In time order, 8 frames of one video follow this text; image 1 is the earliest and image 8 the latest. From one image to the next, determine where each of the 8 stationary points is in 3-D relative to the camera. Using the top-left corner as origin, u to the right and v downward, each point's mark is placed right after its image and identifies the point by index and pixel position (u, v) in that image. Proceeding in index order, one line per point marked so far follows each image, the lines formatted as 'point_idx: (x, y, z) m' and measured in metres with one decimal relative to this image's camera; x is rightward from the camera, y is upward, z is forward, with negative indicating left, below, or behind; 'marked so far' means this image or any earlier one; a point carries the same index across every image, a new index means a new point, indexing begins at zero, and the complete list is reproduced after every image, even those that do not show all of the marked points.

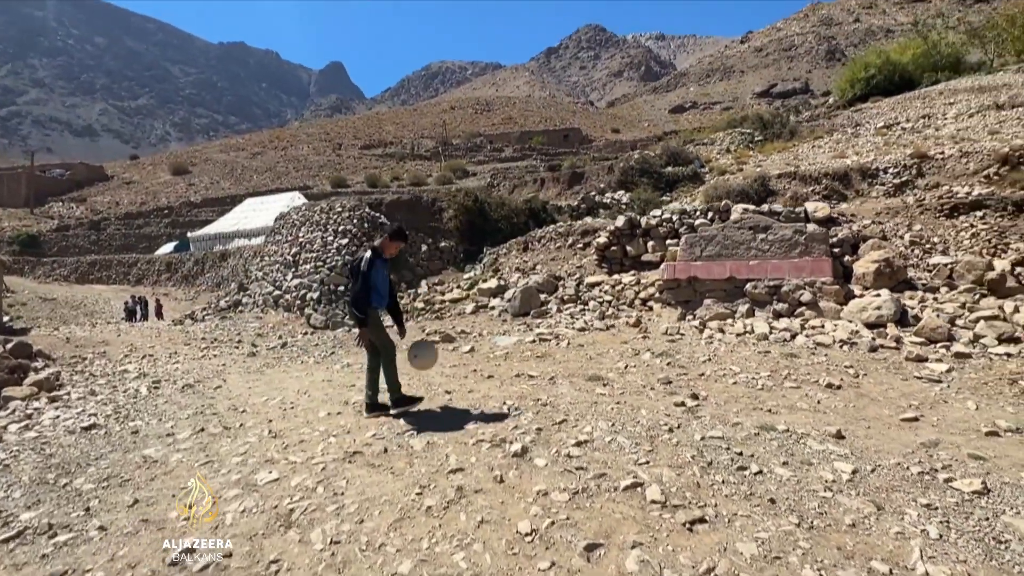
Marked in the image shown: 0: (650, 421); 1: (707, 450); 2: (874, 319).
0: (+1.0, -1.0, +3.9) m
1: (+1.3, -1.0, +3.4) m
2: (+4.1, -0.3, +6.0) m
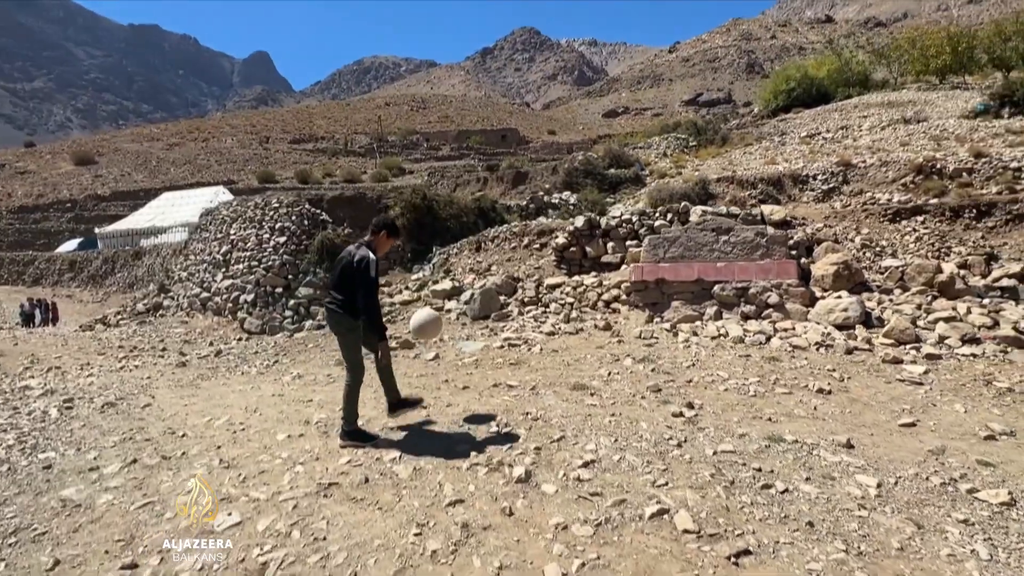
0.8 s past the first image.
0: (+1.0, -1.0, +3.7) m
1: (+1.3, -1.1, +3.2) m
2: (+3.7, -0.4, +6.1) m
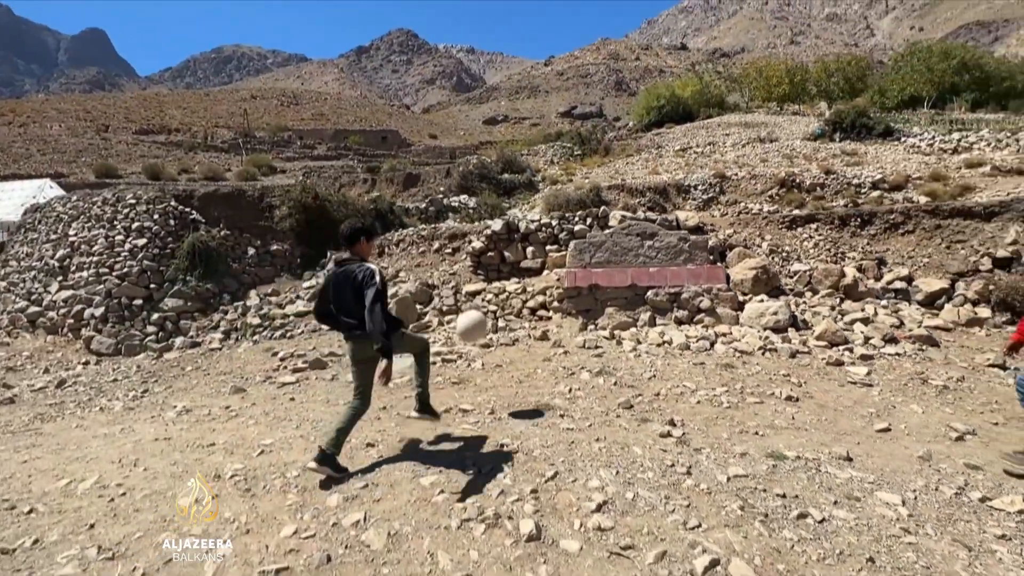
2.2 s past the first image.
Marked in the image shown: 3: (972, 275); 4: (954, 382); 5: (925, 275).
0: (+0.9, -1.1, +3.3) m
1: (+1.3, -1.1, +2.9) m
2: (+3.0, -0.4, +6.3) m
3: (+6.2, +0.2, +7.2) m
4: (+3.9, -0.8, +4.7) m
5: (+5.6, +0.2, +7.3) m
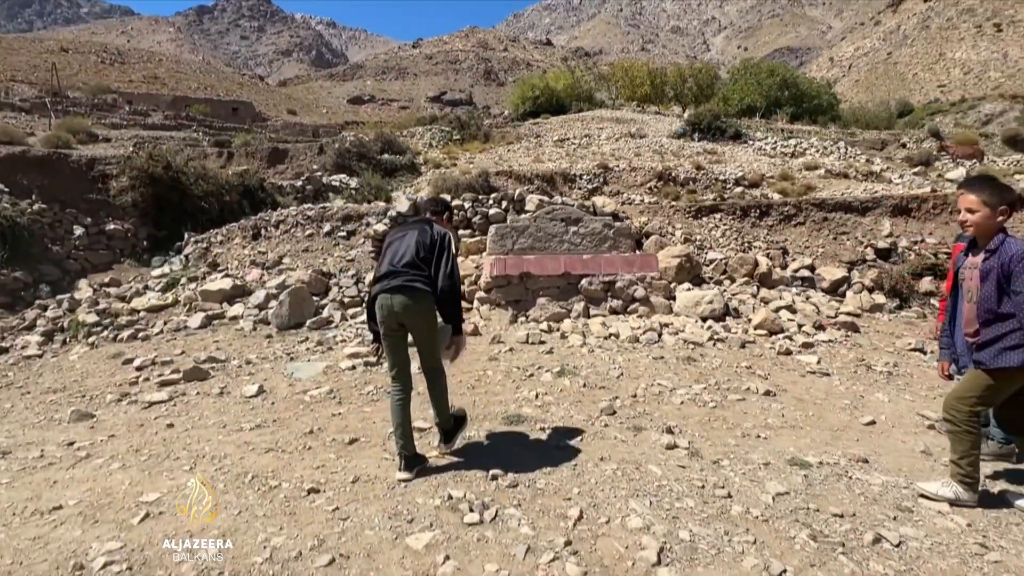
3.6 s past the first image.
0: (+0.9, -1.0, +2.7) m
1: (+1.4, -1.1, +2.5) m
2: (+2.3, -0.3, +6.2) m
3: (+5.1, +0.4, +7.9) m
4: (+3.4, -0.7, +4.9) m
5: (+4.5, +0.3, +7.8) m
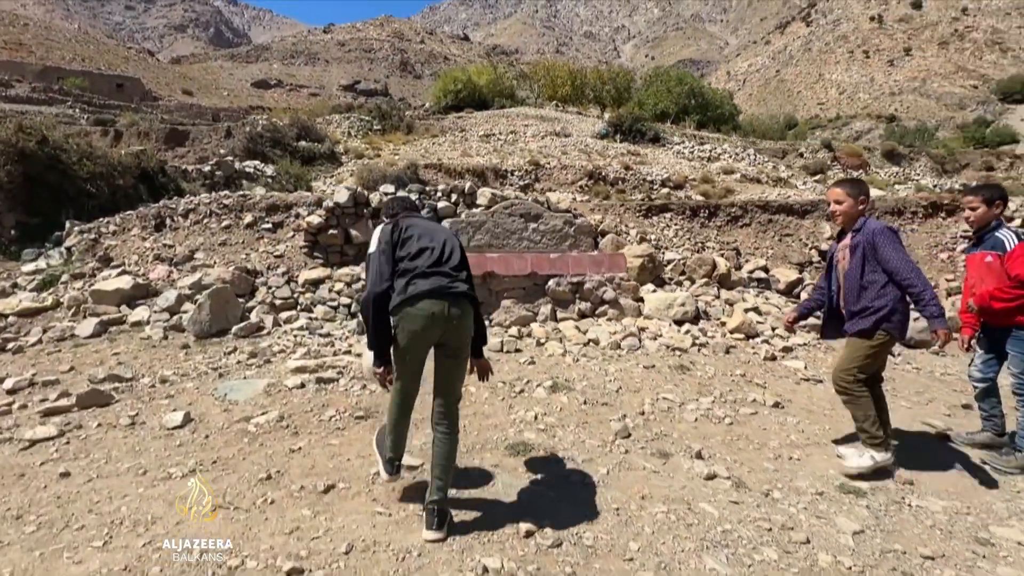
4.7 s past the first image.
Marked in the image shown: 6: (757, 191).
0: (+1.0, -1.0, +2.3) m
1: (+1.5, -1.1, +2.2) m
2: (+1.9, -0.3, +5.9) m
3: (+4.4, +0.3, +8.0) m
4: (+3.2, -0.7, +4.8) m
5: (+3.8, +0.3, +7.9) m
6: (+8.9, +3.5, +19.7) m
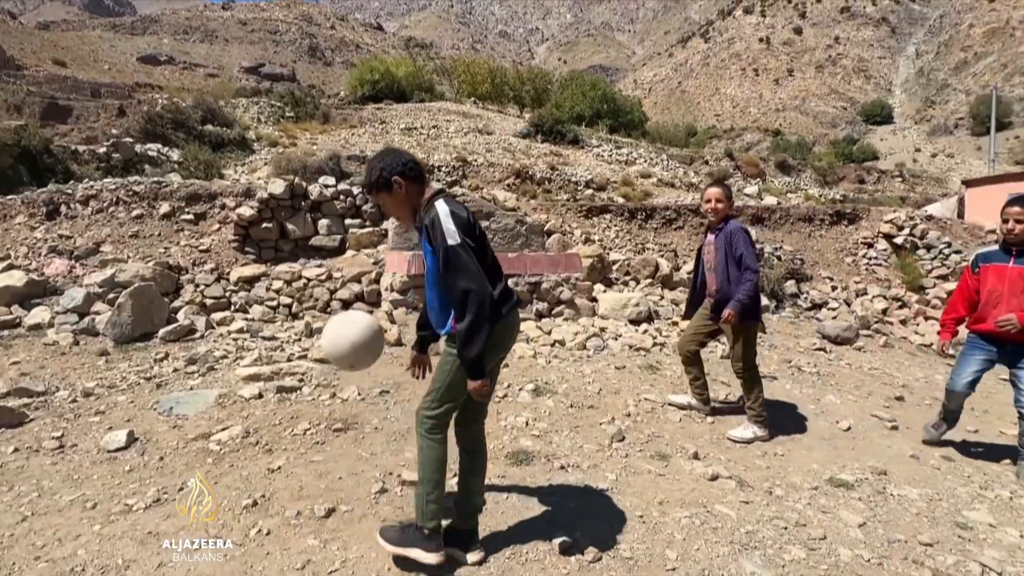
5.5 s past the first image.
0: (+1.2, -1.1, +2.4) m
1: (+1.7, -1.1, +2.3) m
2: (+1.4, -0.3, +6.1) m
3: (+3.6, +0.3, +8.5) m
4: (+2.9, -0.8, +5.2) m
5: (+3.0, +0.3, +8.3) m
6: (+6.2, +3.6, +20.7) m
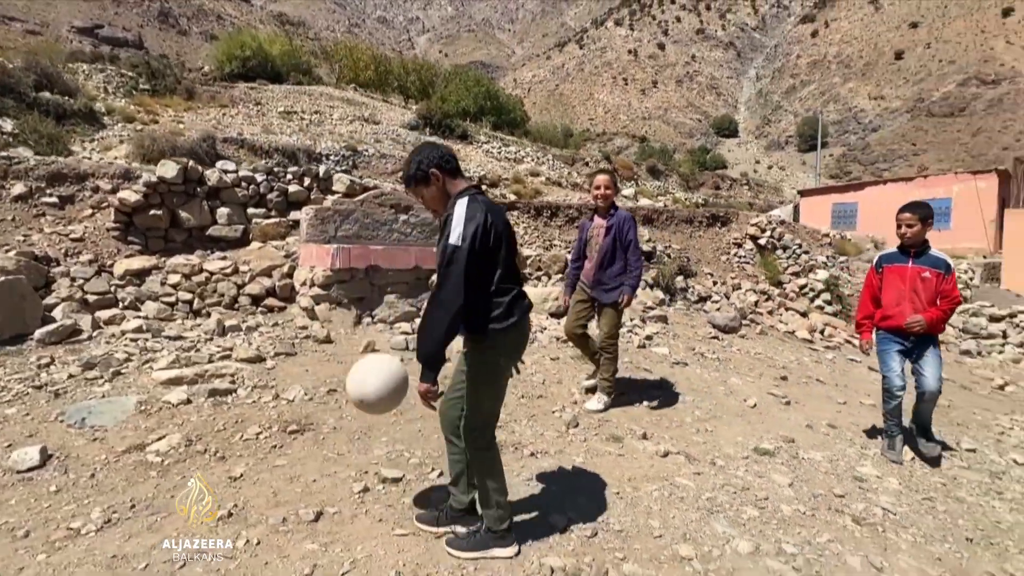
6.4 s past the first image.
0: (+1.1, -1.0, +2.7) m
1: (+1.6, -1.1, +2.8) m
2: (+0.5, -0.2, +6.4) m
3: (+2.1, +0.4, +9.2) m
4: (+2.2, -0.7, +5.9) m
5: (+1.6, +0.4, +8.9) m
6: (+2.0, +3.8, +21.7) m
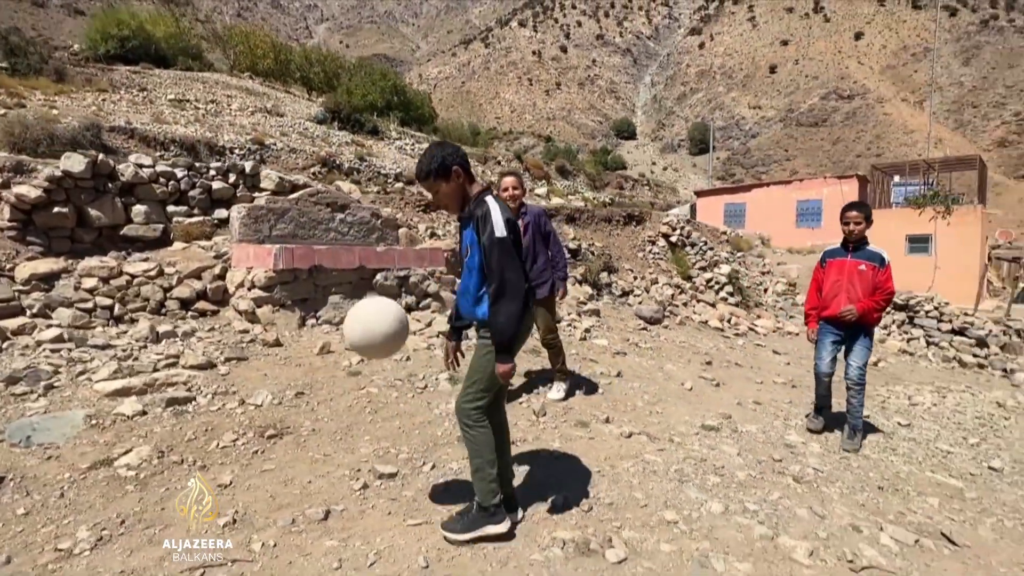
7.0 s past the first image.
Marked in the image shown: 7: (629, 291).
0: (+1.0, -1.0, +3.1) m
1: (+1.5, -1.1, +3.2) m
2: (-0.2, -0.2, +6.6) m
3: (+0.9, +0.5, +9.7) m
4: (+1.6, -0.7, +6.3) m
5: (+0.5, +0.5, +9.3) m
6: (-1.3, +3.9, +21.9) m
7: (+2.0, 0.0, +9.2) m
